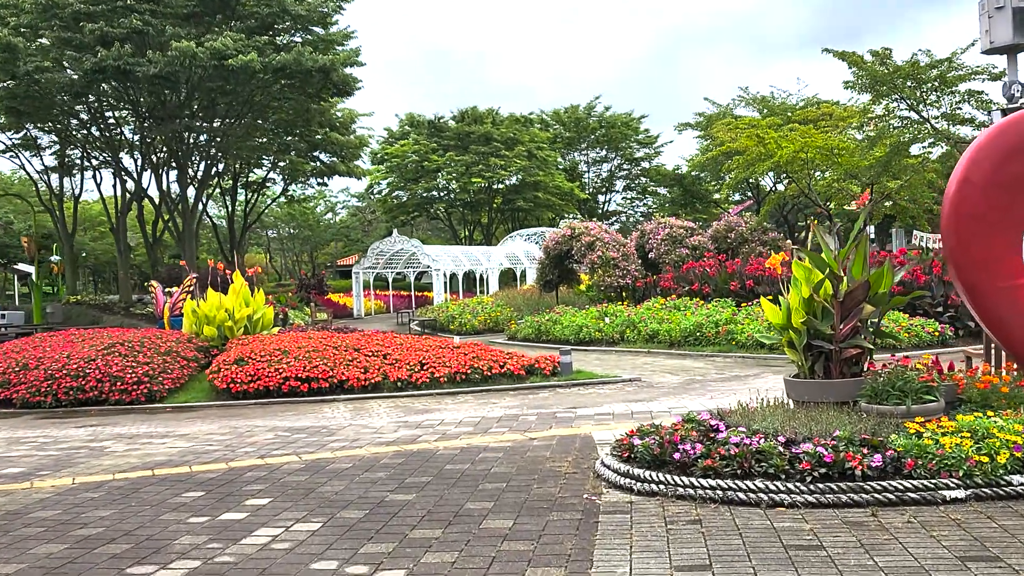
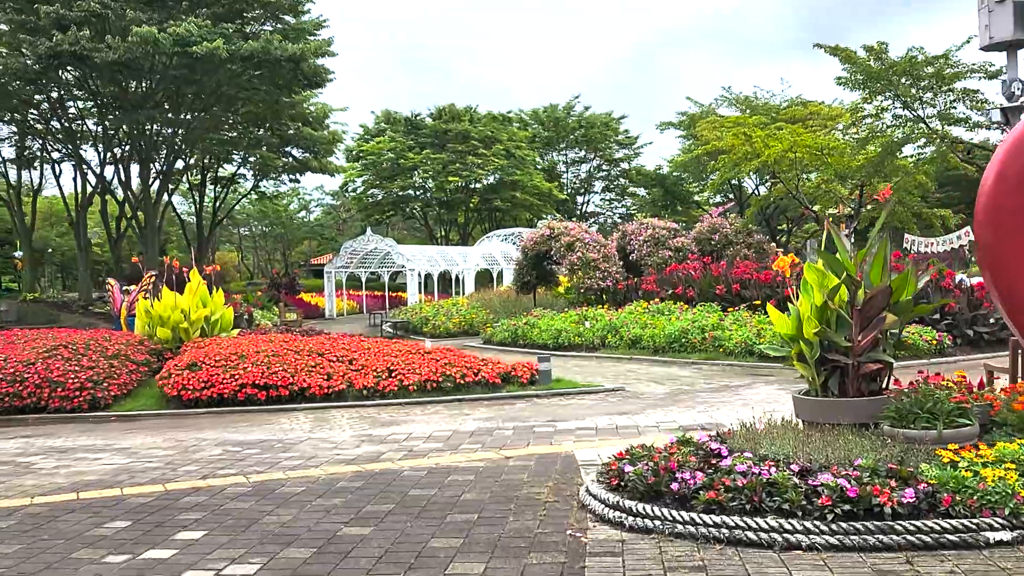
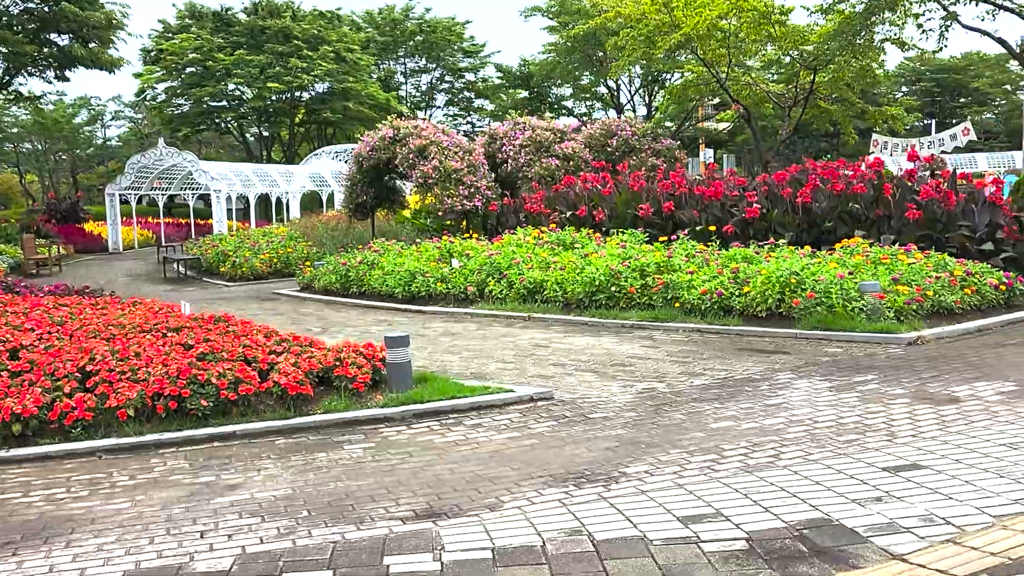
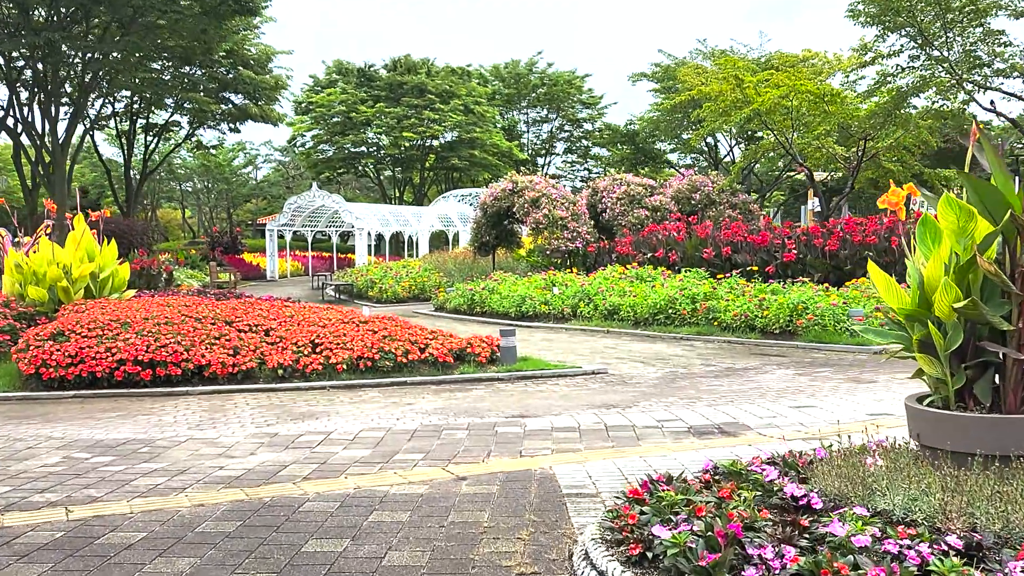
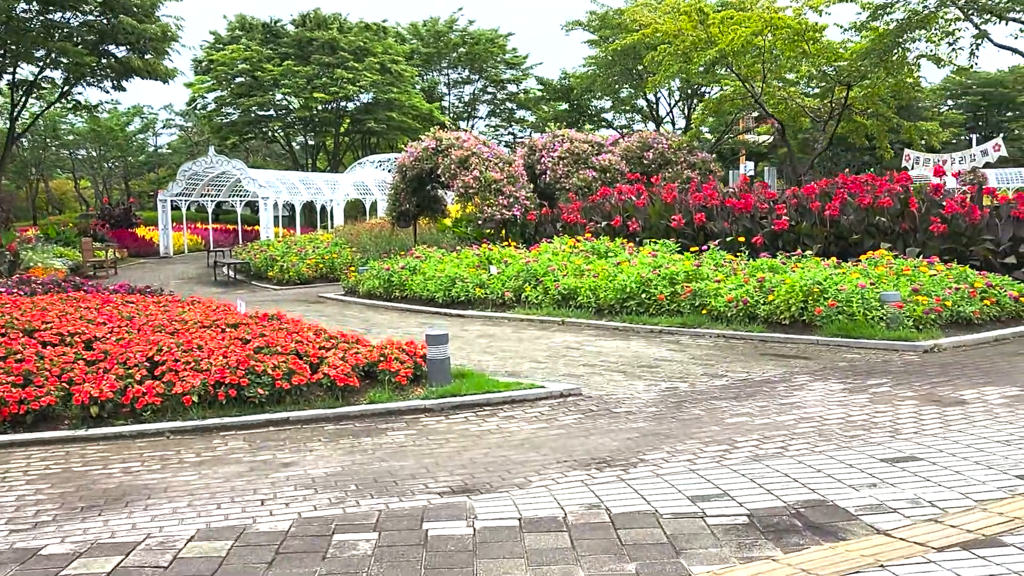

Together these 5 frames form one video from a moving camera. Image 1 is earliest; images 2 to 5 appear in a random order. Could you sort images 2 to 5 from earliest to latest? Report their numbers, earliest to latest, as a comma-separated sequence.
2, 4, 5, 3
